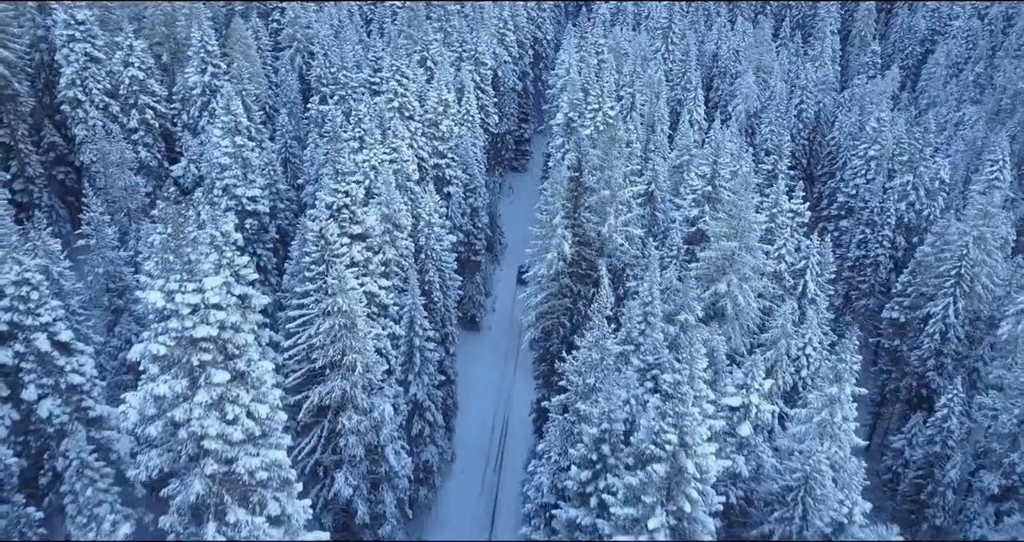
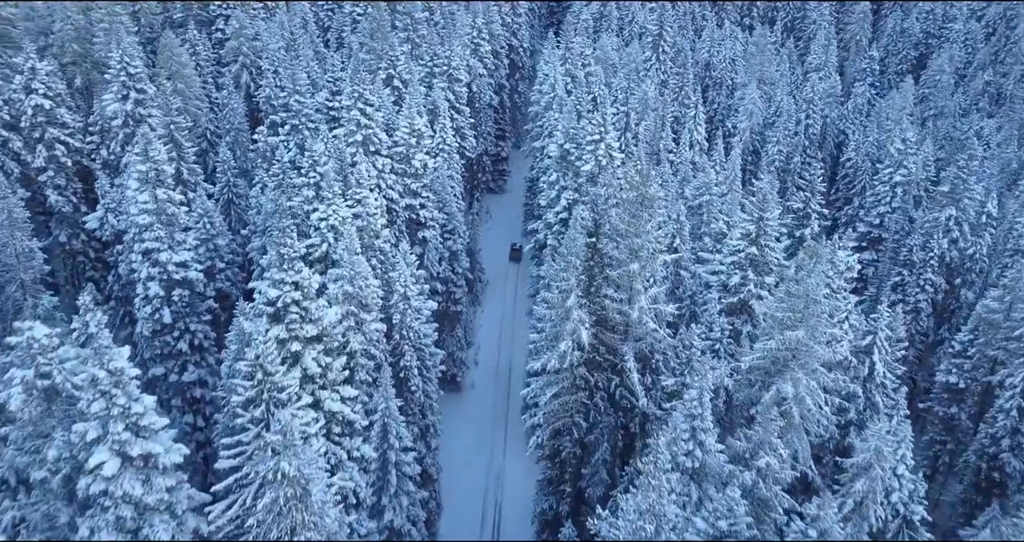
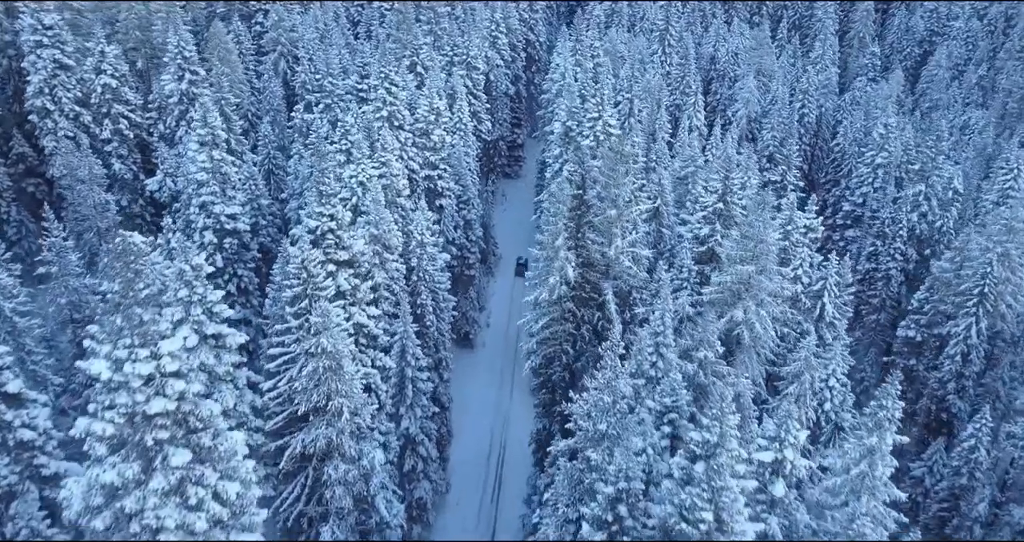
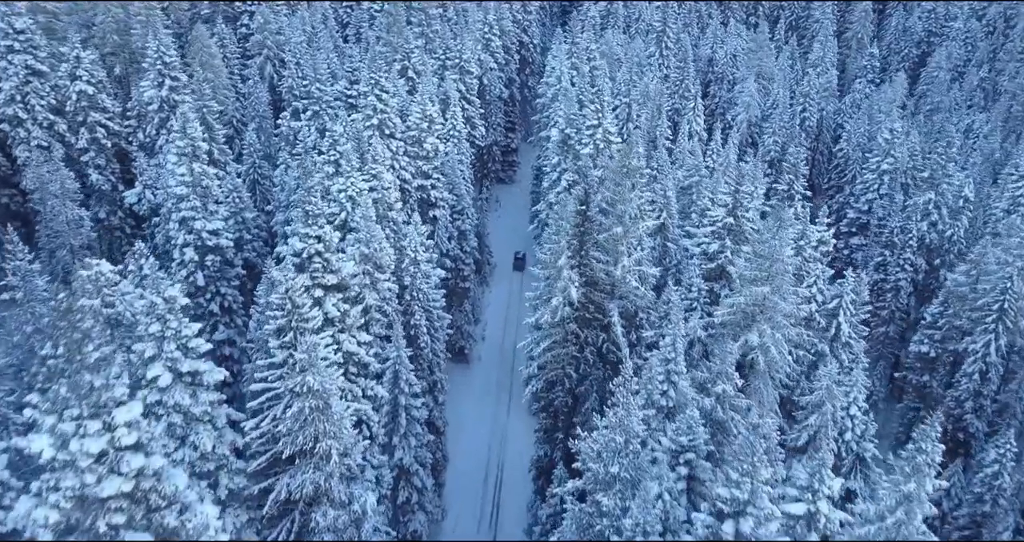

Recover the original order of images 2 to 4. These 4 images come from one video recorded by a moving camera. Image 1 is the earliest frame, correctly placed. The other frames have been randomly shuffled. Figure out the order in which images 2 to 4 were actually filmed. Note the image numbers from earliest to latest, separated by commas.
3, 4, 2
